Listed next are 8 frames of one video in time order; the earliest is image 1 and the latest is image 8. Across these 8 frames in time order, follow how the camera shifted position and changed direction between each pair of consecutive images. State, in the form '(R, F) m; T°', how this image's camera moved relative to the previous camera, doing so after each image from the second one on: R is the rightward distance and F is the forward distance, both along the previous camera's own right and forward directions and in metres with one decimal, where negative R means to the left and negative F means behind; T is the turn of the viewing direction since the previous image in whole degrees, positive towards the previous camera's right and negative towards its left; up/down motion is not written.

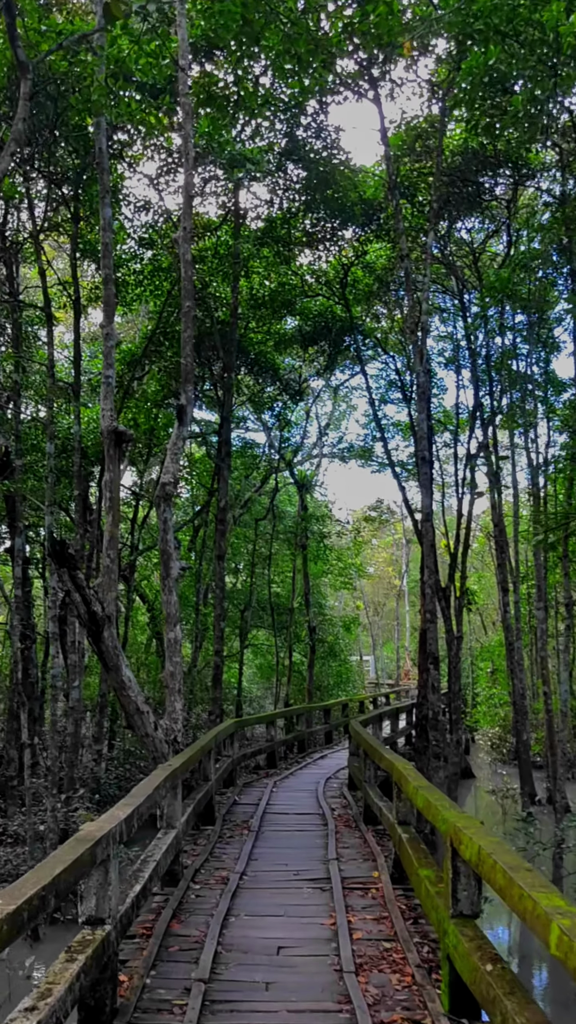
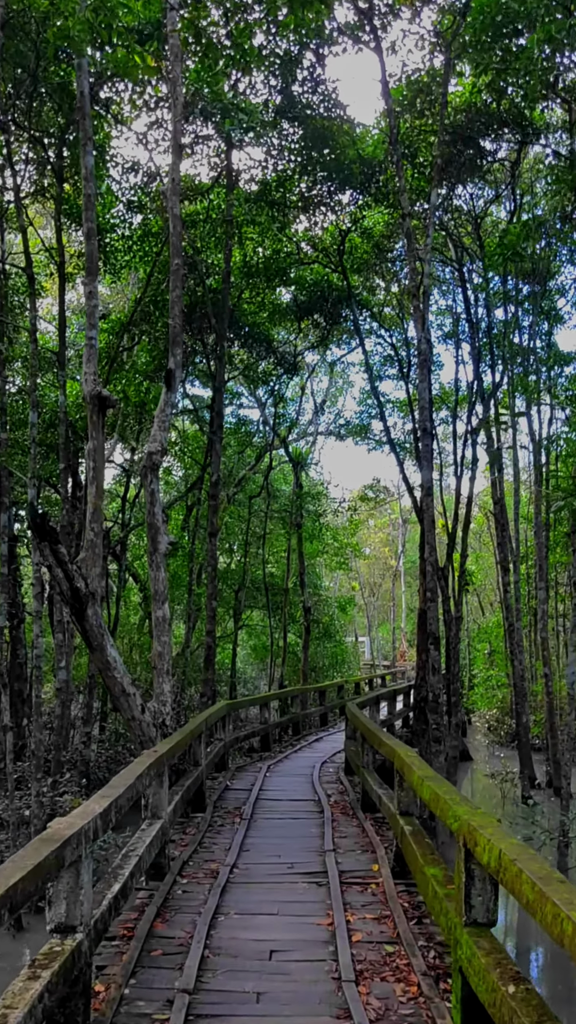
(0.0, +0.4) m; 0°
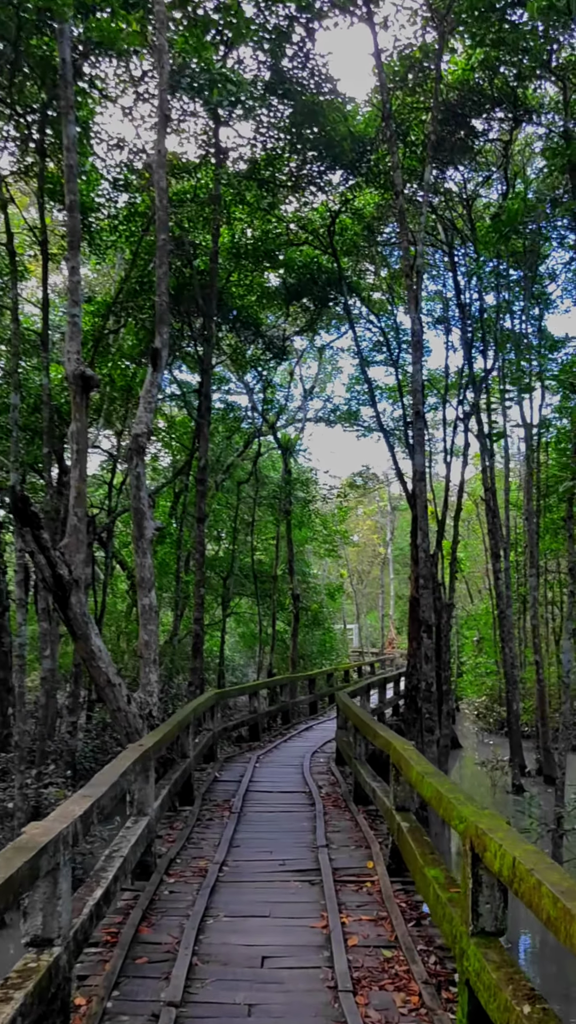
(0.0, +0.2) m; +1°
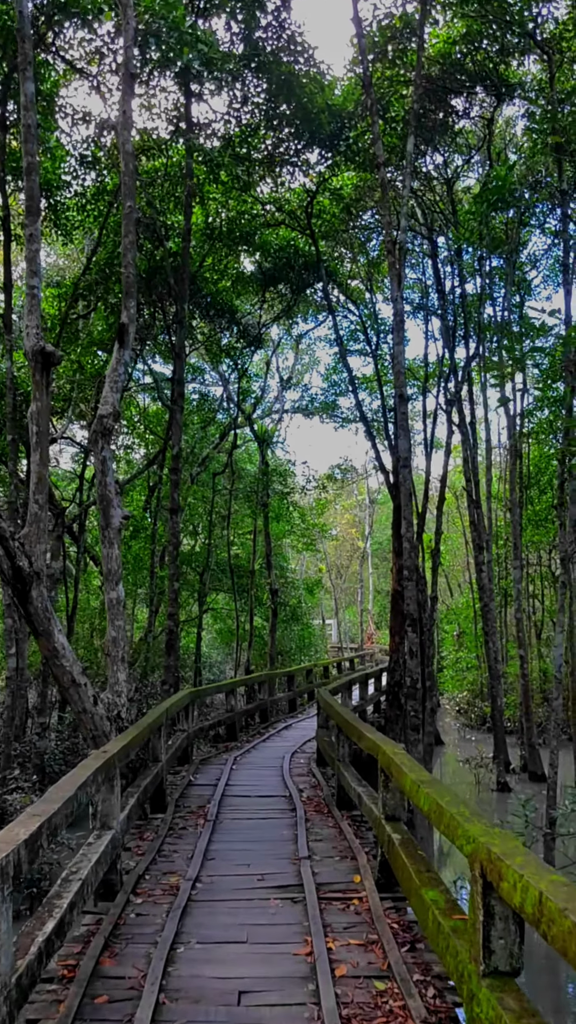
(0.0, +0.4) m; +1°
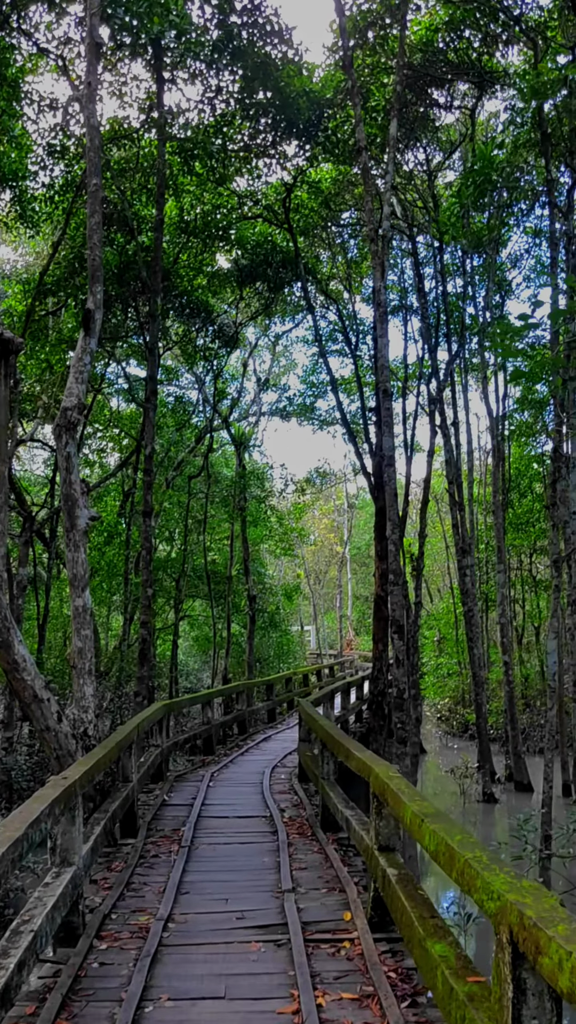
(0.0, +0.4) m; +1°
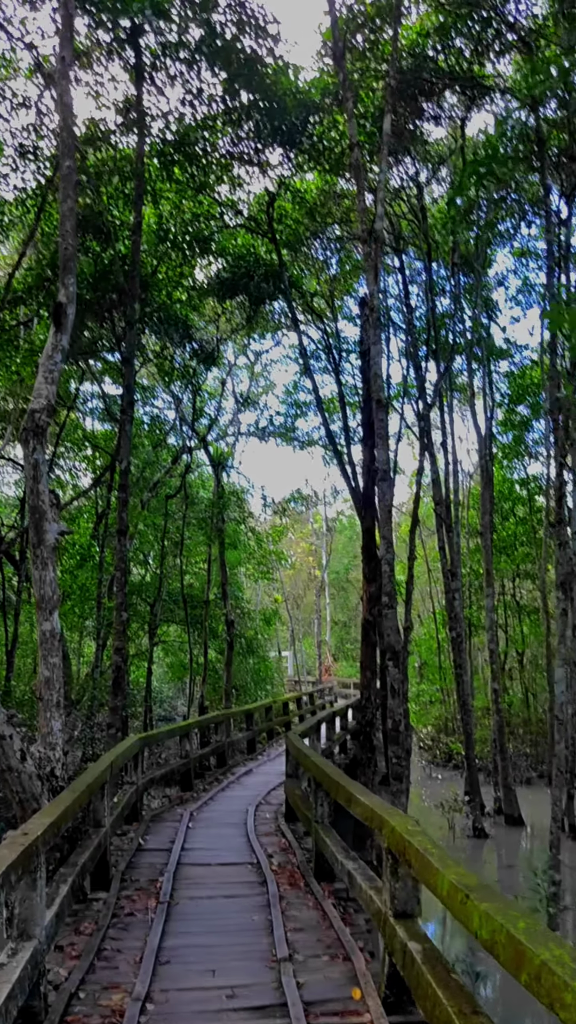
(-0.1, +0.5) m; +2°
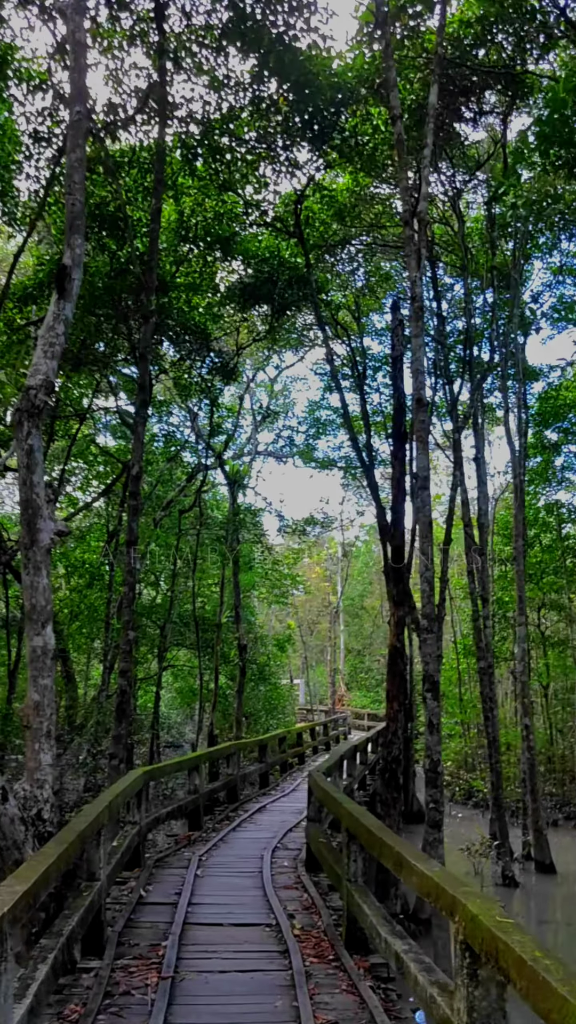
(-0.1, +0.8) m; -1°
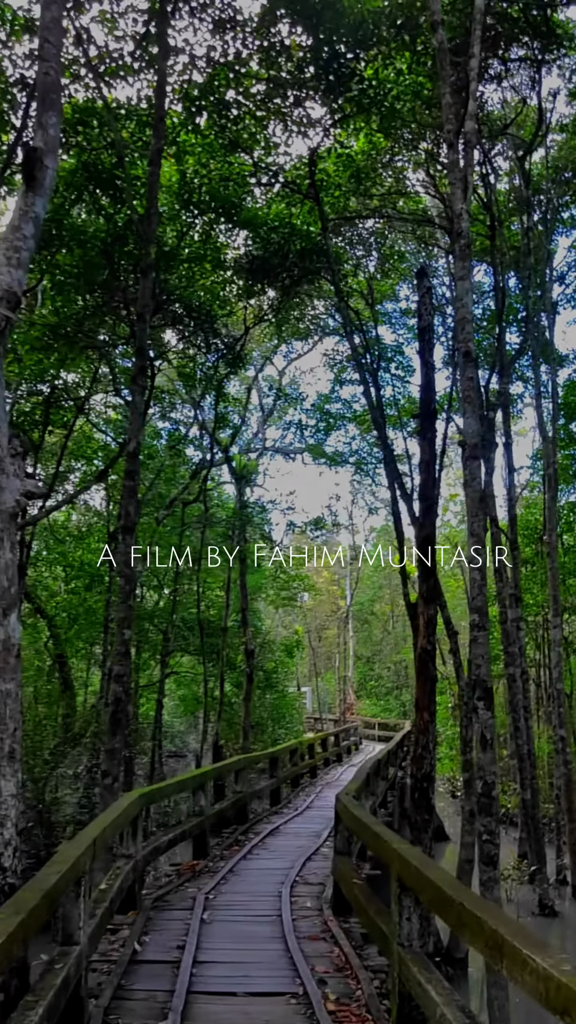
(-0.1, +1.0) m; 0°
